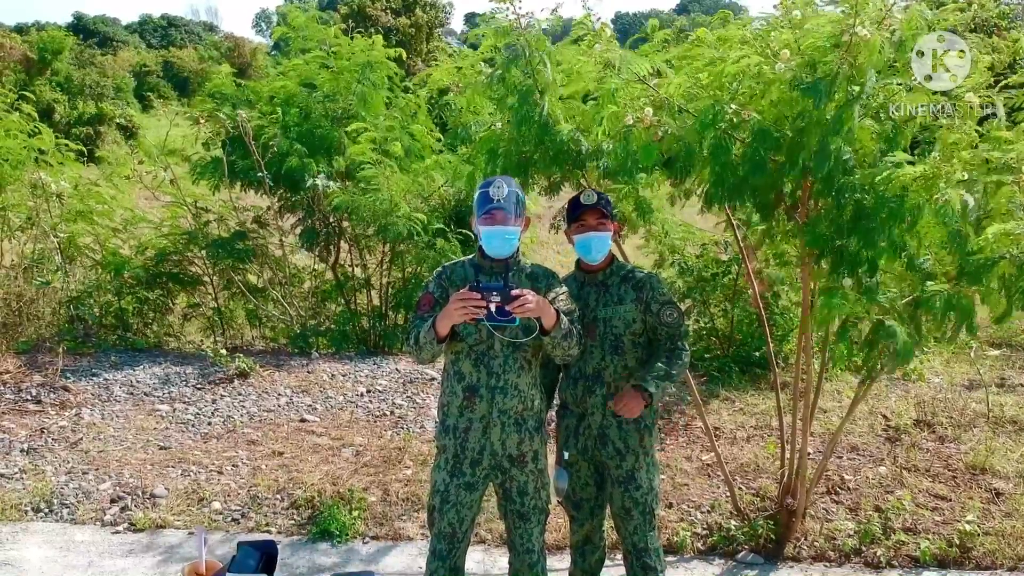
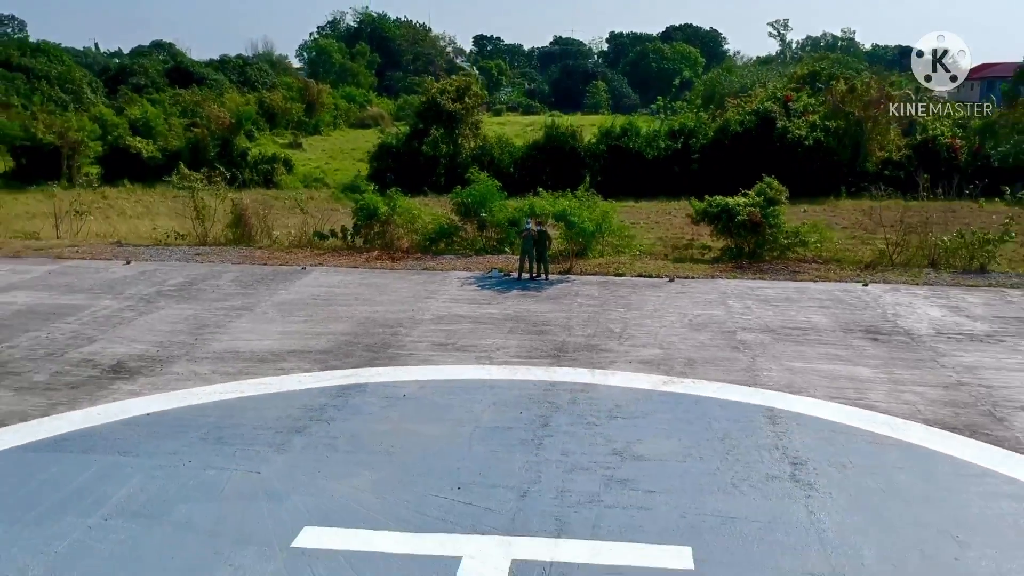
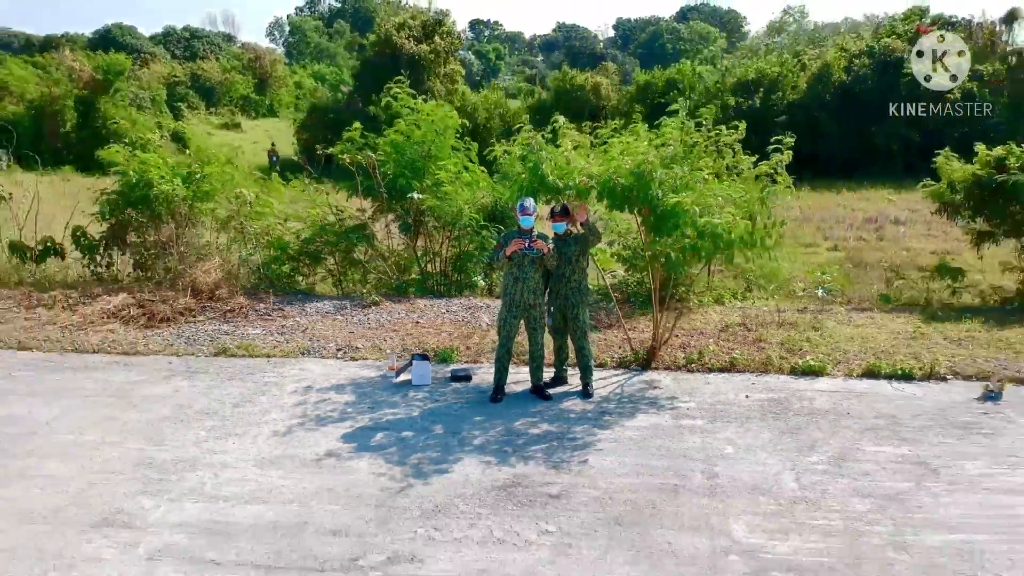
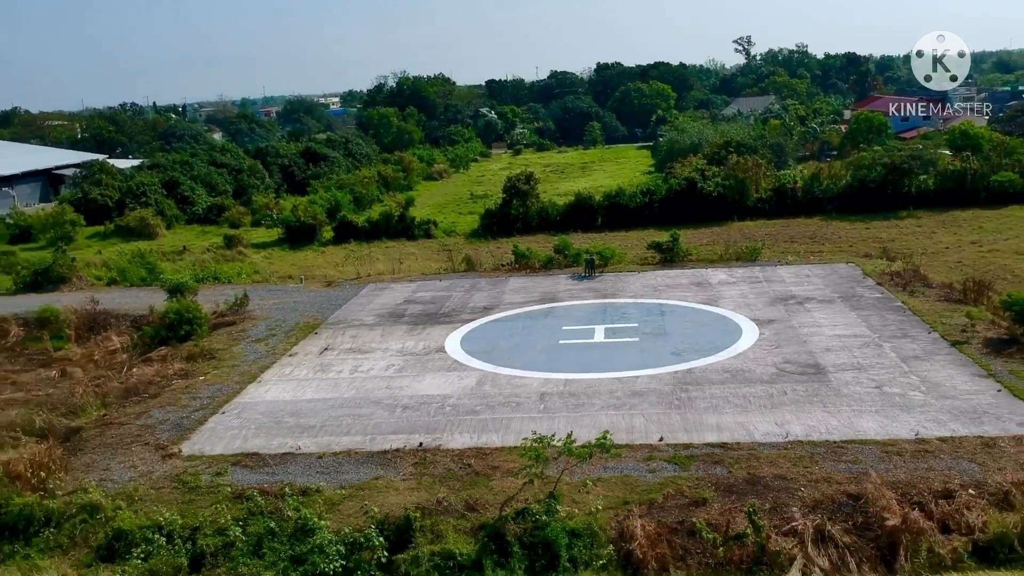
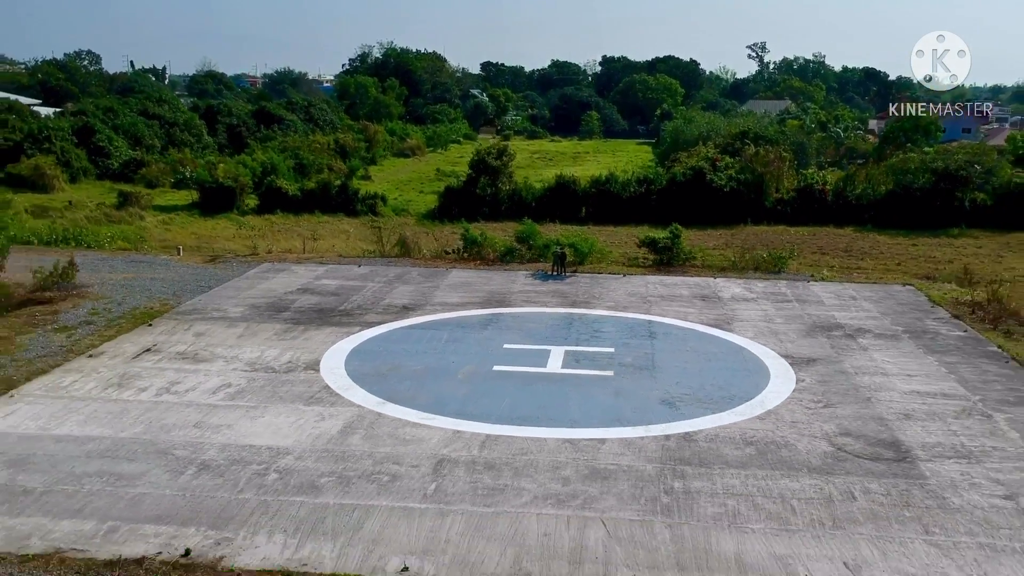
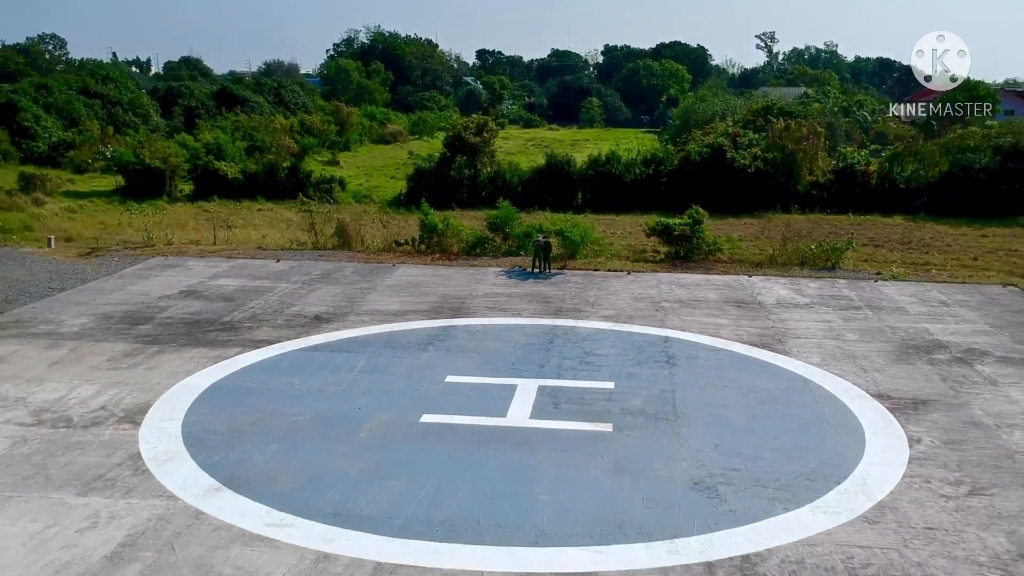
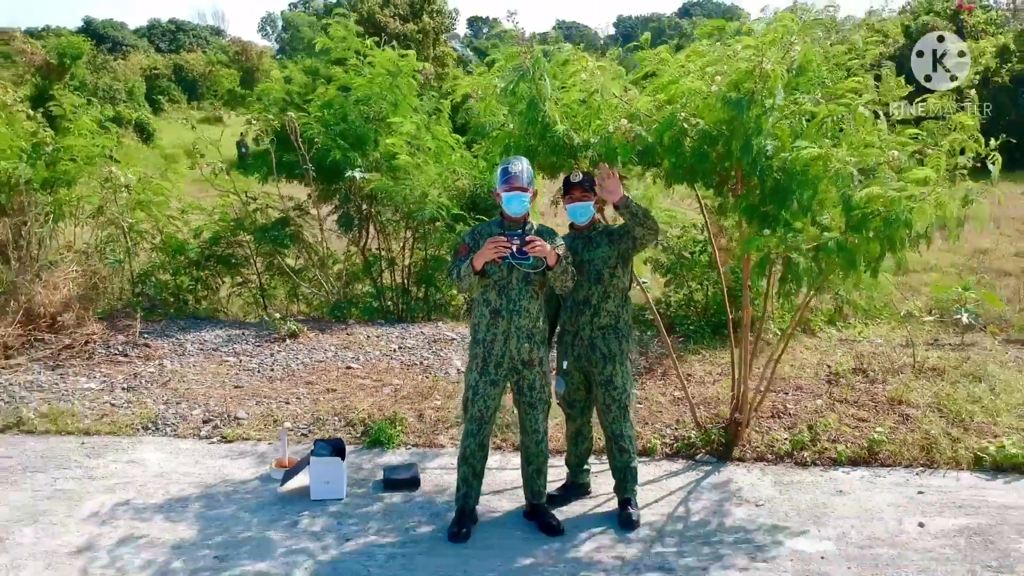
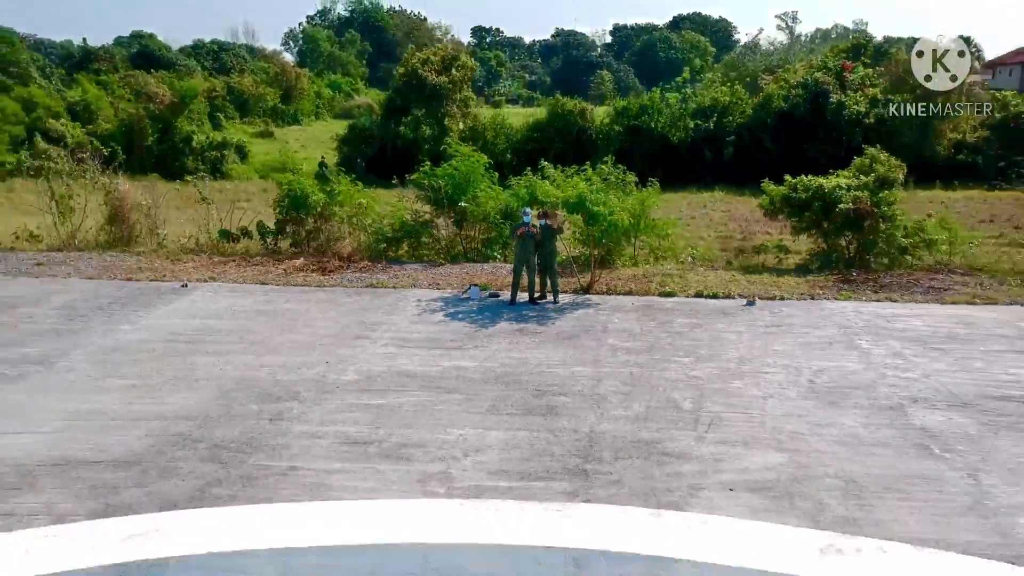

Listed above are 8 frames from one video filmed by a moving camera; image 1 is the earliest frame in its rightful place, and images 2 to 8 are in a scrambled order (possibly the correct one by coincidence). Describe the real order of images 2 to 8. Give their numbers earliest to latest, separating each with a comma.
7, 3, 8, 2, 6, 5, 4
